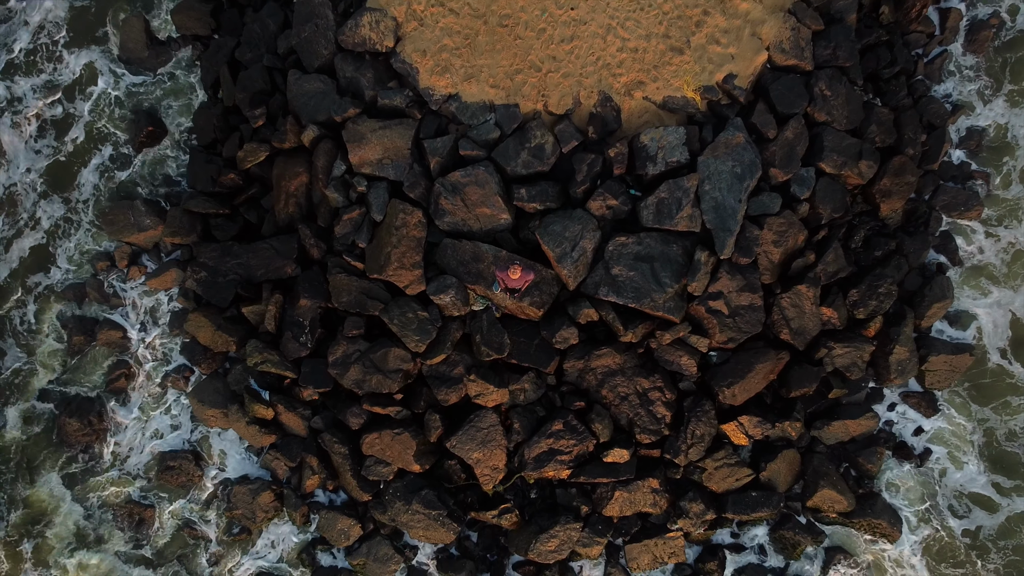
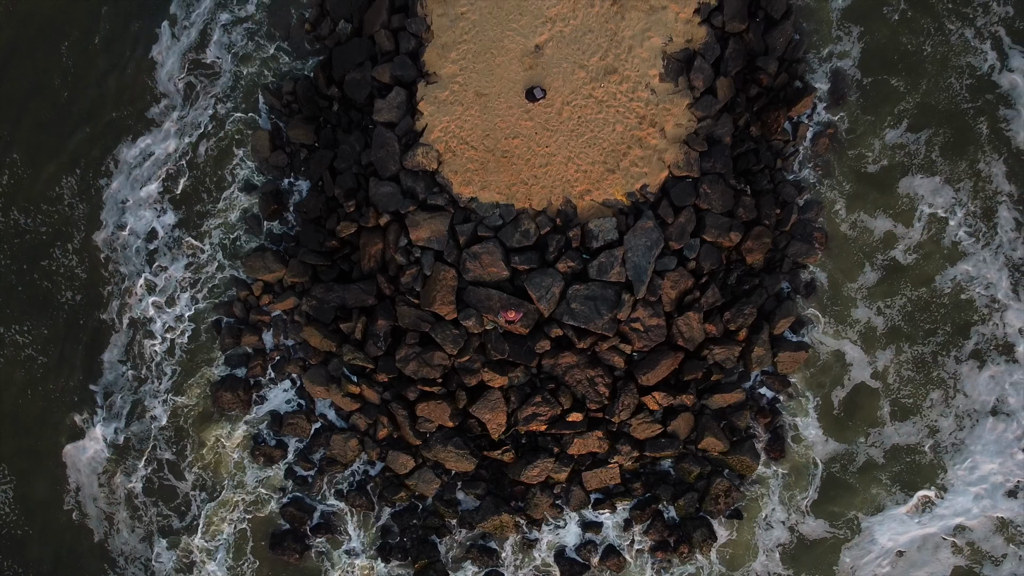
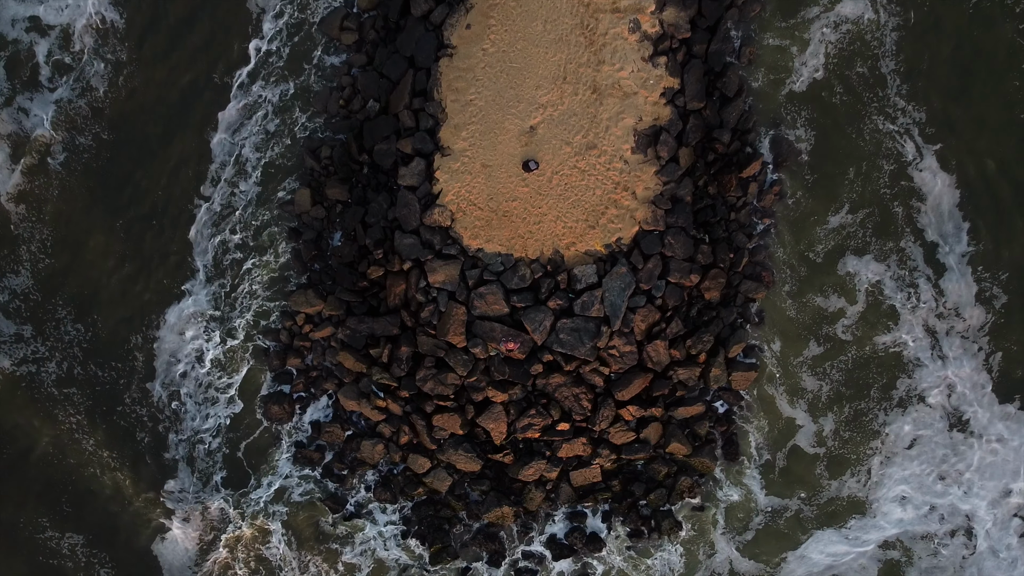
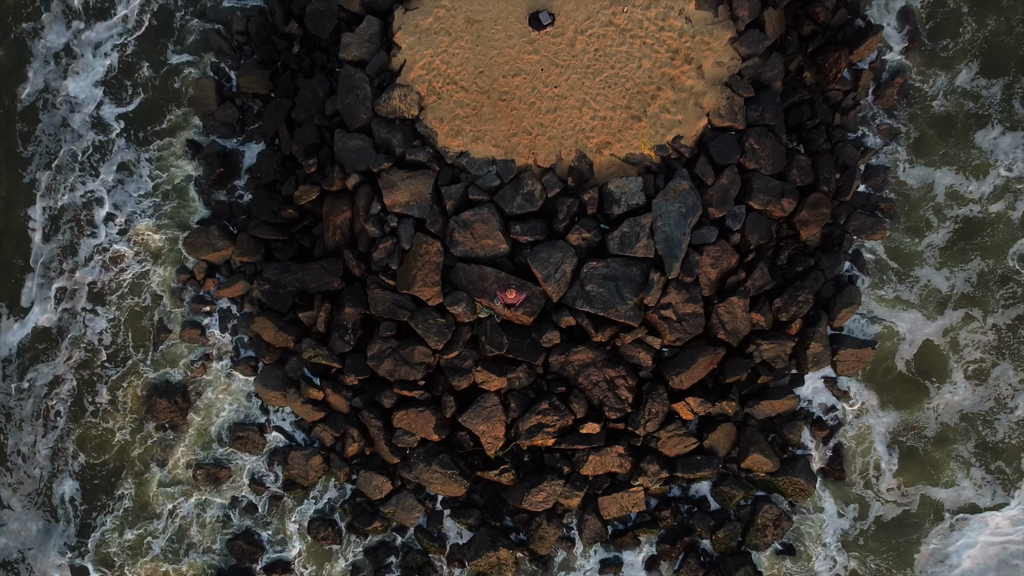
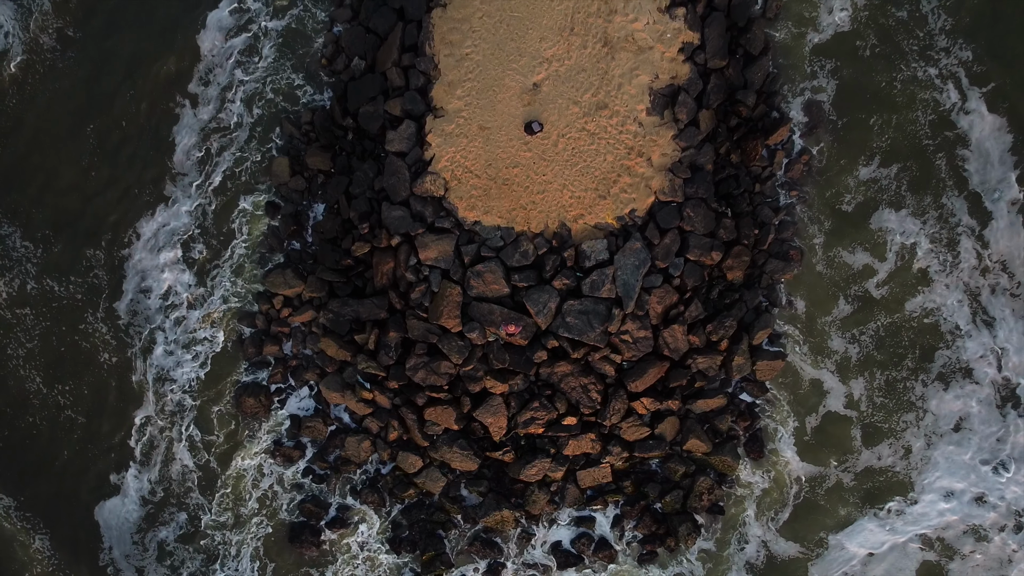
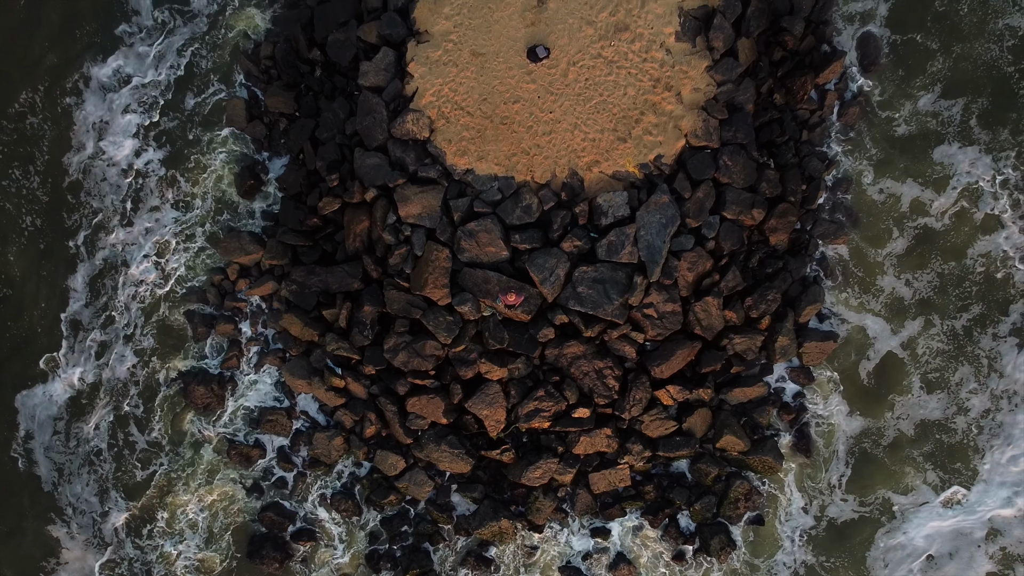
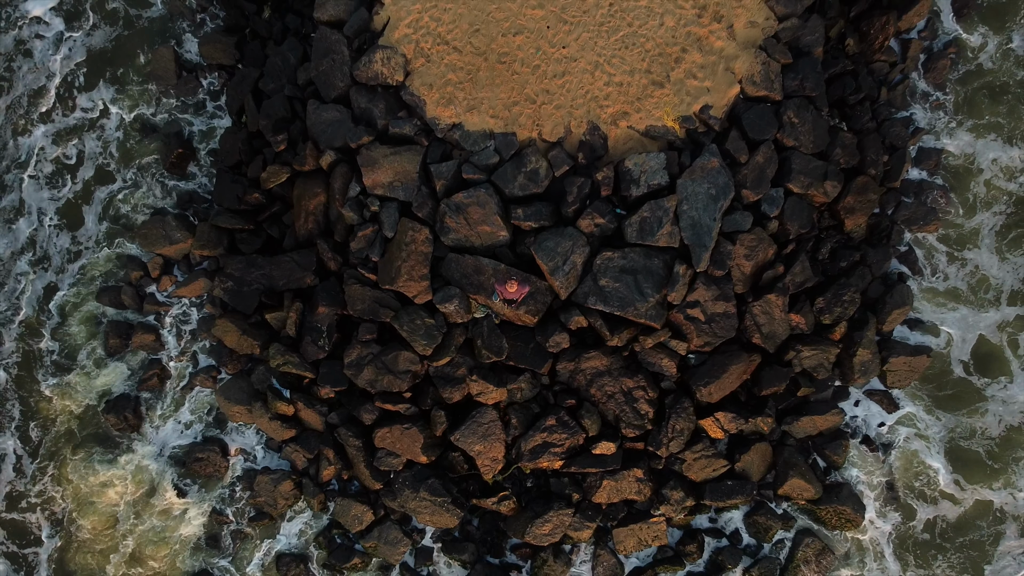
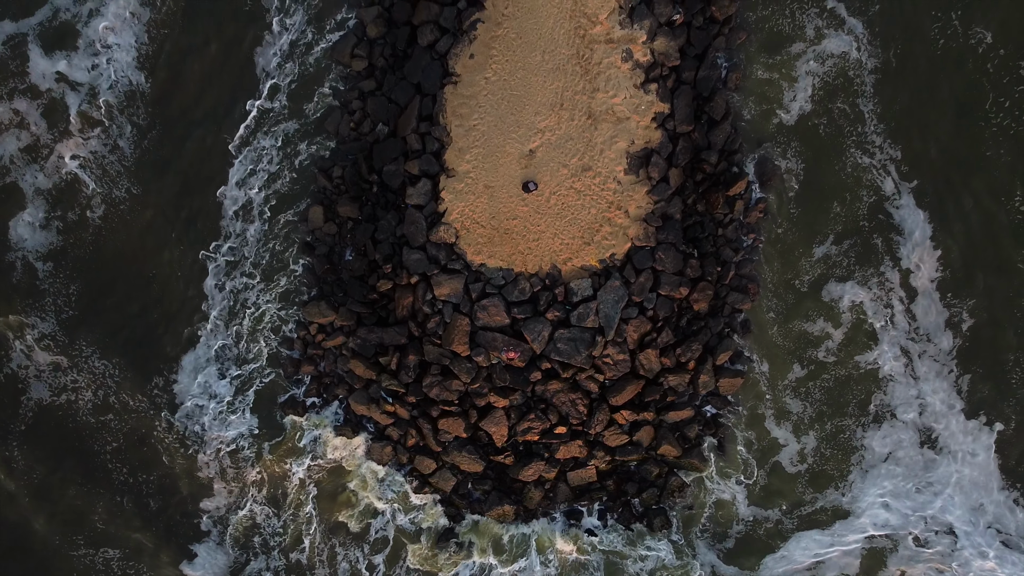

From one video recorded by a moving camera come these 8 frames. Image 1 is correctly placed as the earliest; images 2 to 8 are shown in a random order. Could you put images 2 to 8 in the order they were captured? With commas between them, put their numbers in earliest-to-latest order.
7, 4, 6, 2, 5, 3, 8
